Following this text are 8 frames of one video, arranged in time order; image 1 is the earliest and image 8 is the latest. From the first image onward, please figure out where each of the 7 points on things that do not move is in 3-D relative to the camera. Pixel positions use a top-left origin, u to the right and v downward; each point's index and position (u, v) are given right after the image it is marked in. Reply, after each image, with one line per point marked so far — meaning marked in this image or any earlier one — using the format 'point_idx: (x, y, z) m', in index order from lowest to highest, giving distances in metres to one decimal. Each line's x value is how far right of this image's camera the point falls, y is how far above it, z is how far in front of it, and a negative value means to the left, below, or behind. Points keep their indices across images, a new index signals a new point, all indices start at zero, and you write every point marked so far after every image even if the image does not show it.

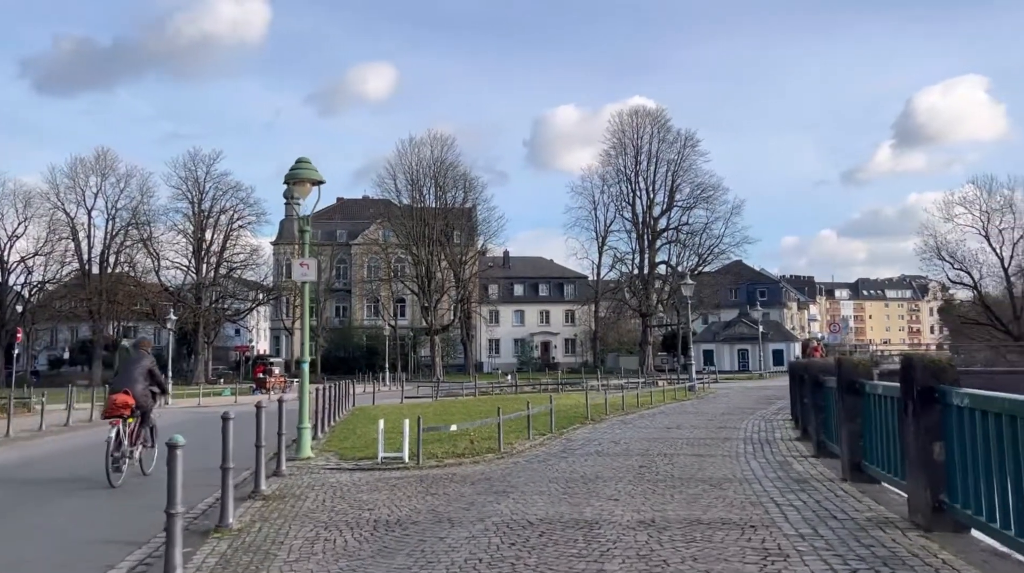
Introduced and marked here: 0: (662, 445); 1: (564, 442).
0: (+2.7, -2.8, +16.7) m
1: (+1.0, -3.0, +17.8) m
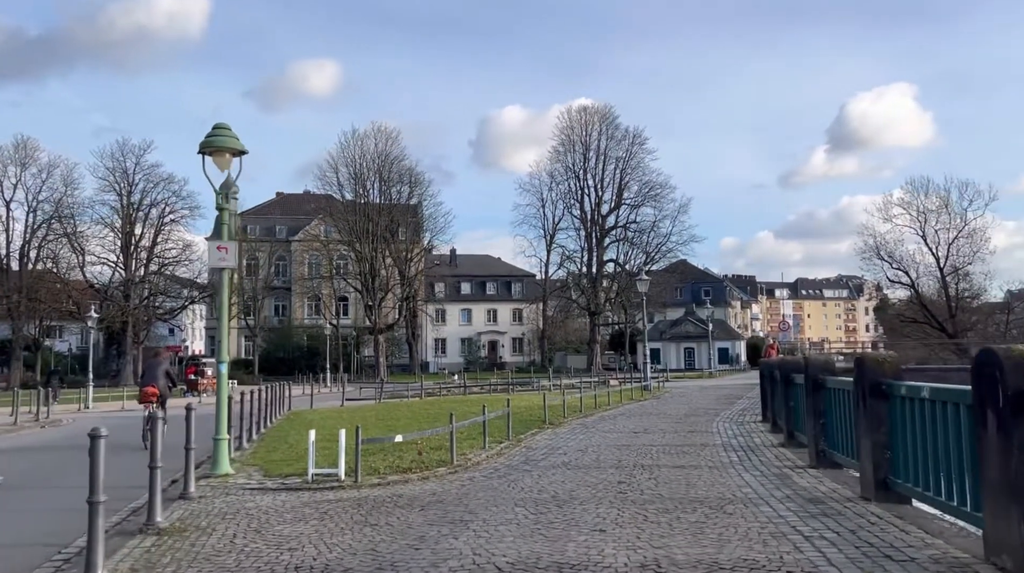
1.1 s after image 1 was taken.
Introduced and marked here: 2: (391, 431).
0: (+2.0, -2.6, +14.7) m
1: (+0.2, -2.8, +15.7) m
2: (-2.6, -3.2, +19.8) m
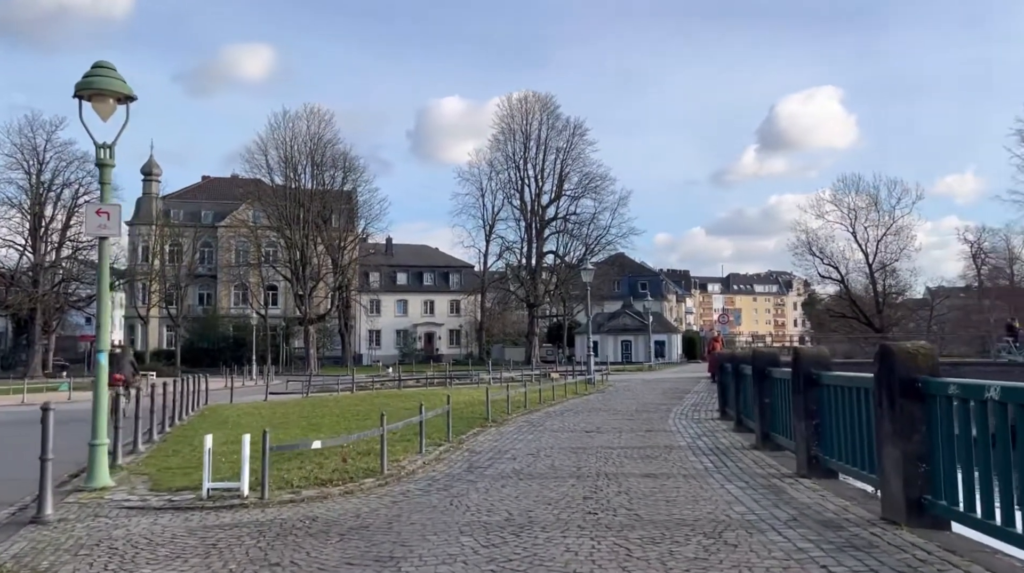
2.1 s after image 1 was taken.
0: (+1.2, -2.4, +12.8) m
1: (-0.7, -2.5, +13.6) m
2: (-3.8, -2.8, +17.6) m
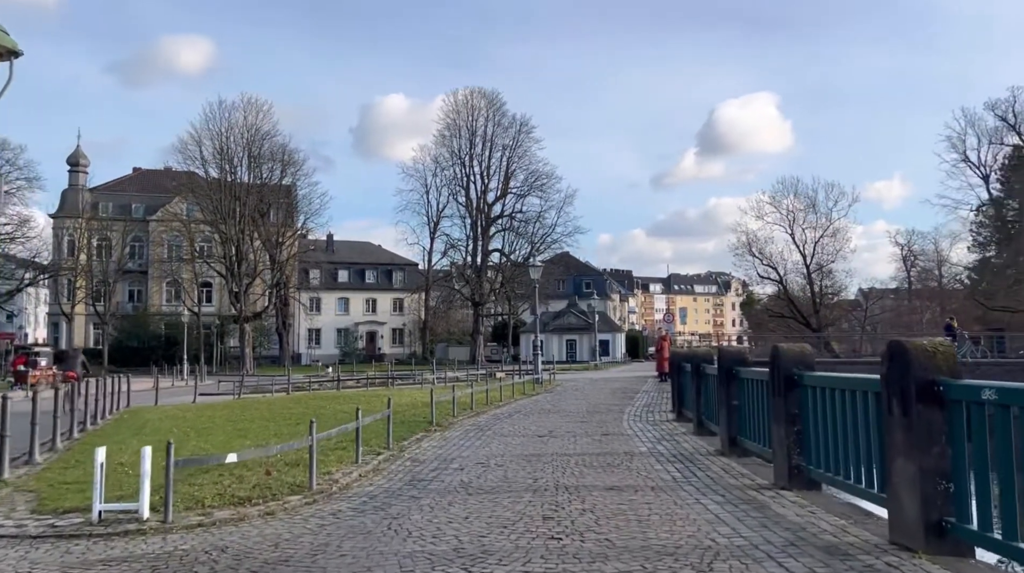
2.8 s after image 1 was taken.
0: (+0.5, -2.2, +11.5) m
1: (-1.4, -2.4, +12.3) m
2: (-4.7, -2.7, +16.0) m
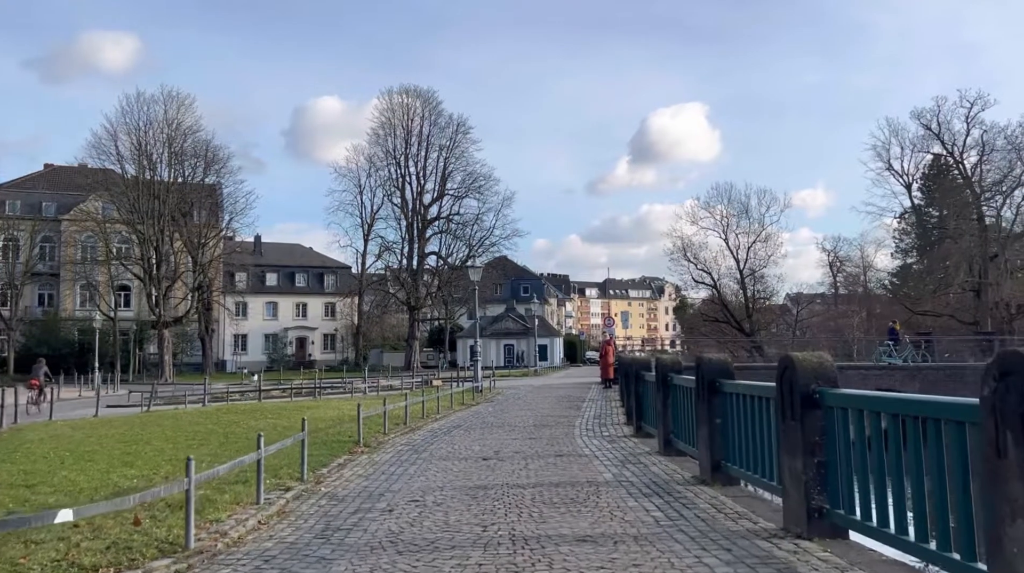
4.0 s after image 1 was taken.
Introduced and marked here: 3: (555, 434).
0: (0.0, -2.2, +9.2) m
1: (-2.0, -2.3, +9.8) m
2: (-5.6, -2.6, +13.3) m
3: (+0.9, -2.9, +18.4) m
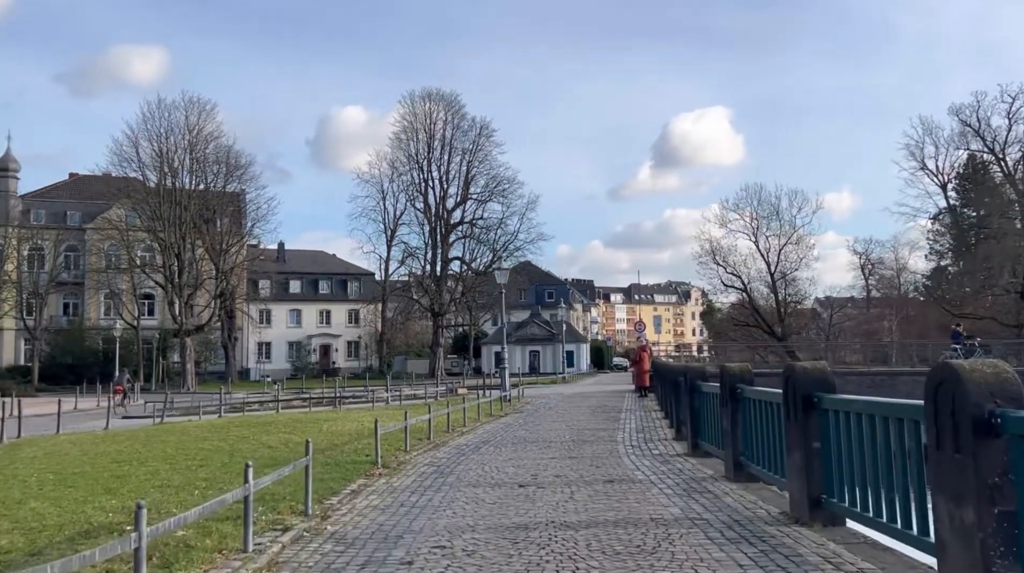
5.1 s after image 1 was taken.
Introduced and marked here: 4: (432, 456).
0: (+0.4, -2.1, +7.3) m
1: (-1.6, -2.3, +7.9) m
2: (-5.1, -2.6, +11.5) m
3: (+1.5, -2.9, +16.4) m
4: (-1.4, -2.9, +16.0) m
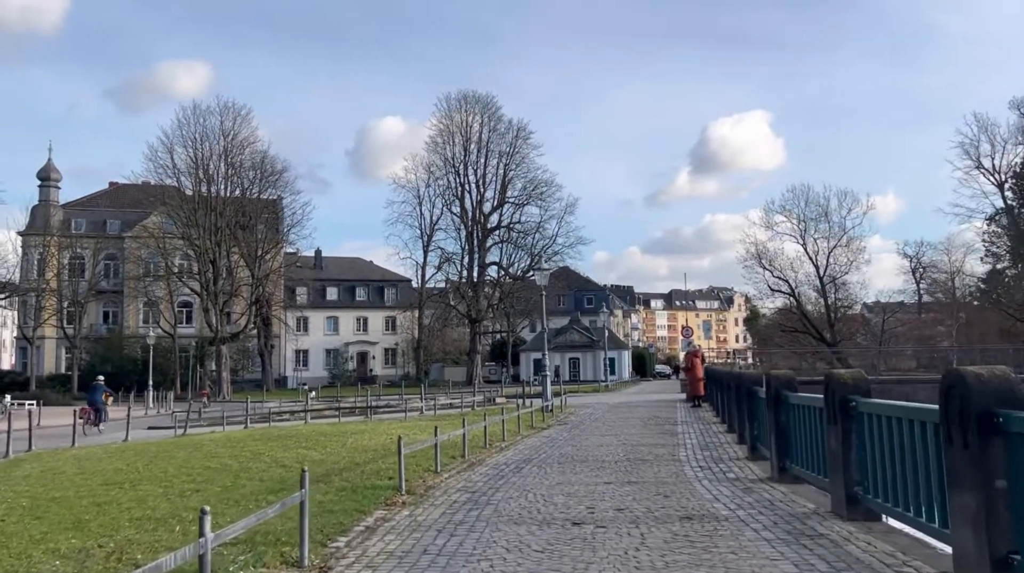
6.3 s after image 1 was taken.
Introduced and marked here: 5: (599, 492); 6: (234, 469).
0: (+0.7, -2.0, +4.9) m
1: (-1.2, -2.1, +5.7) m
2: (-4.5, -2.5, +9.4) m
3: (+2.2, -2.8, +14.0) m
4: (-0.7, -2.8, +13.7) m
5: (+1.1, -2.6, +11.7) m
6: (-4.6, -3.0, +15.2) m
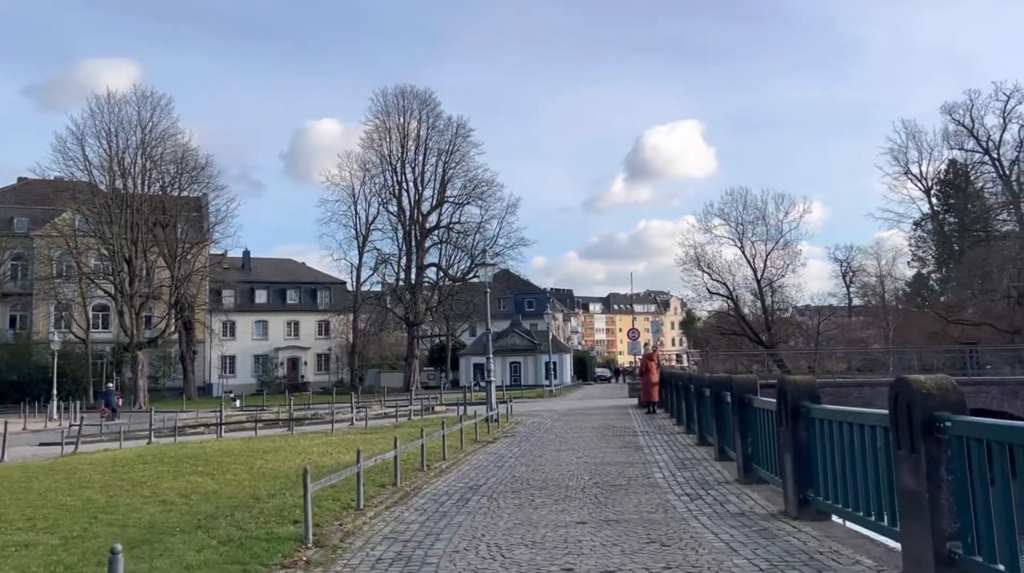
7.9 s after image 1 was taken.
0: (+0.6, -1.7, +2.0) m
1: (-1.3, -1.9, +2.6) m
2: (-4.9, -2.3, +6.1) m
3: (+1.6, -2.6, +11.1) m
4: (-1.3, -2.6, +10.6) m
5: (+0.6, -2.4, +8.8) m
6: (-5.4, -2.8, +11.9) m
